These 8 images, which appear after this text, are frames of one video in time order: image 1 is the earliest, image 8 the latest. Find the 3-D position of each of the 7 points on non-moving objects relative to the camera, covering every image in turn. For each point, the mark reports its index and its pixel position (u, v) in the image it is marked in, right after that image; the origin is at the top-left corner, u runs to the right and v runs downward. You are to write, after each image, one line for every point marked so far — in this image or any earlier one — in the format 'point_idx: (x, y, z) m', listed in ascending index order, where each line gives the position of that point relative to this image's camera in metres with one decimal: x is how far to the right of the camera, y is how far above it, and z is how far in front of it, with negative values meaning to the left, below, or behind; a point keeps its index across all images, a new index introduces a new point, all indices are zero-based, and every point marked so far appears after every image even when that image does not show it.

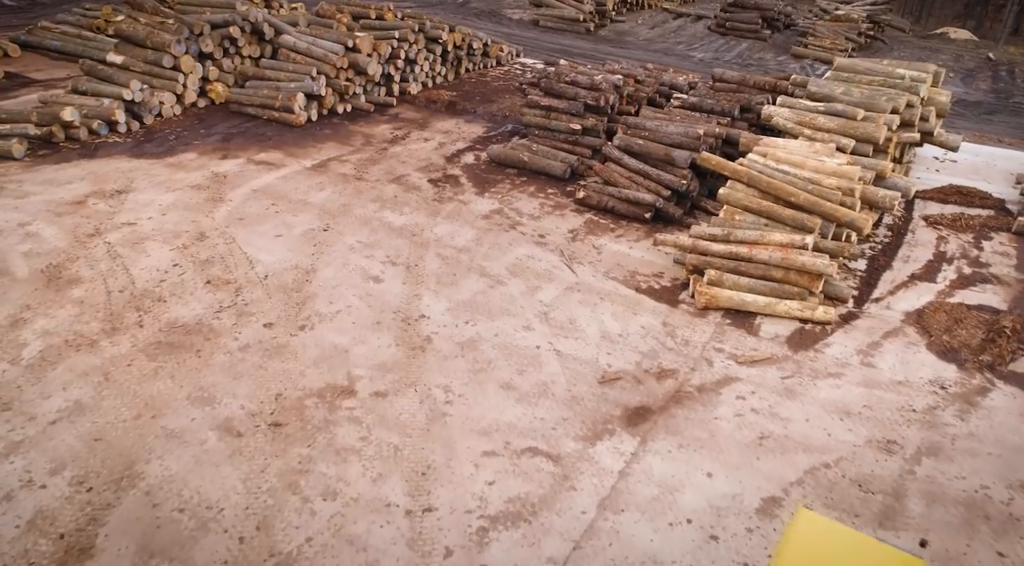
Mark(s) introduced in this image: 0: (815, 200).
0: (+4.2, +1.2, +11.0) m
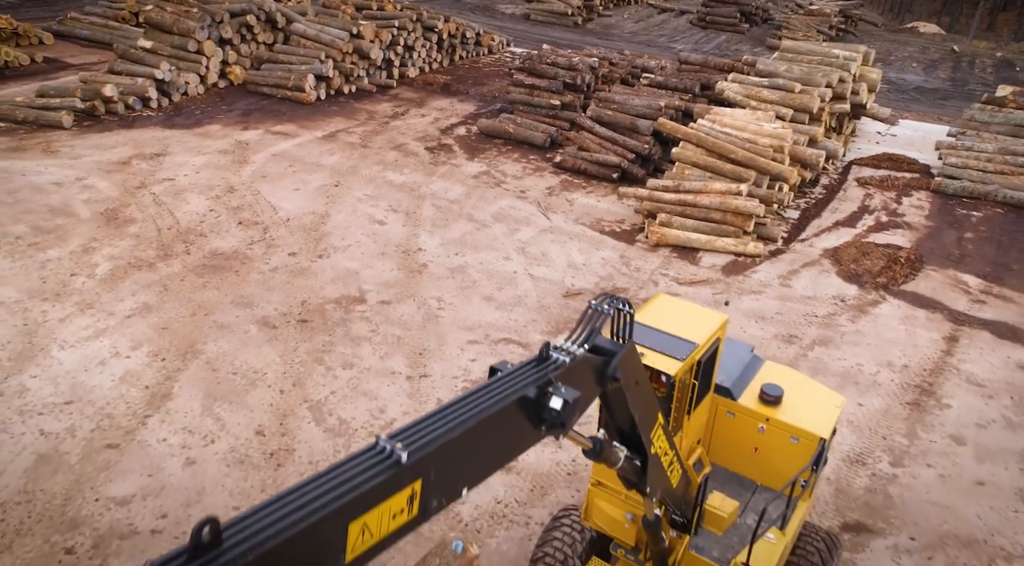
0: (+4.0, +2.1, +13.1) m
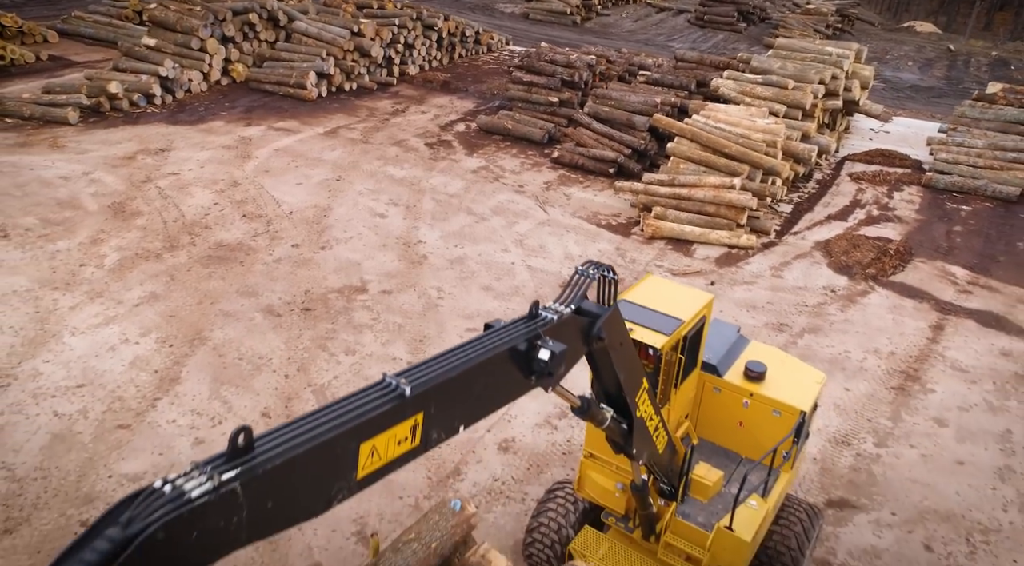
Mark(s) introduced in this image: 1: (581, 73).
0: (+3.9, +2.2, +13.4) m
1: (+1.5, +4.6, +17.3) m
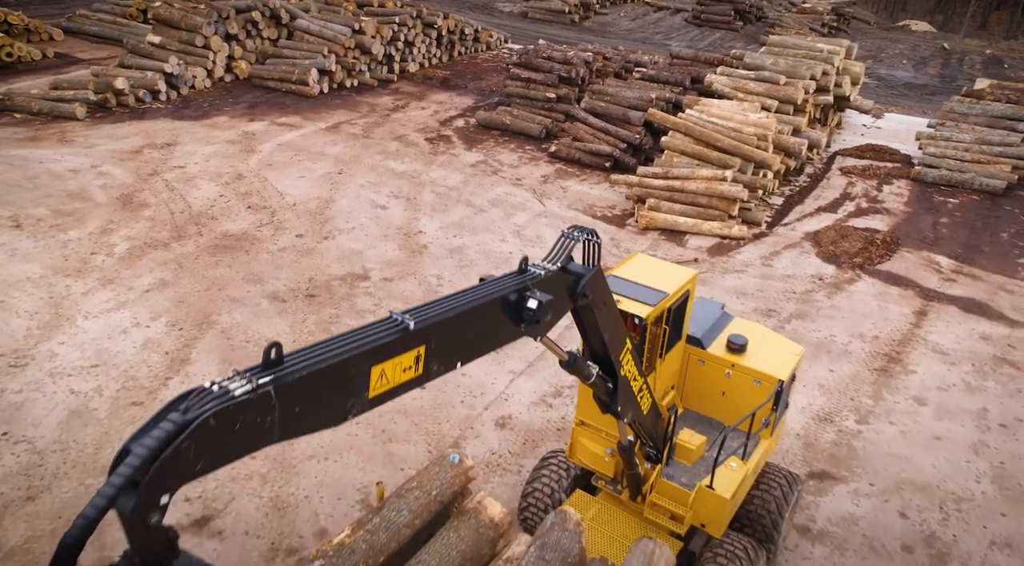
0: (+3.9, +2.4, +13.7) m
1: (+1.5, +4.8, +17.7) m
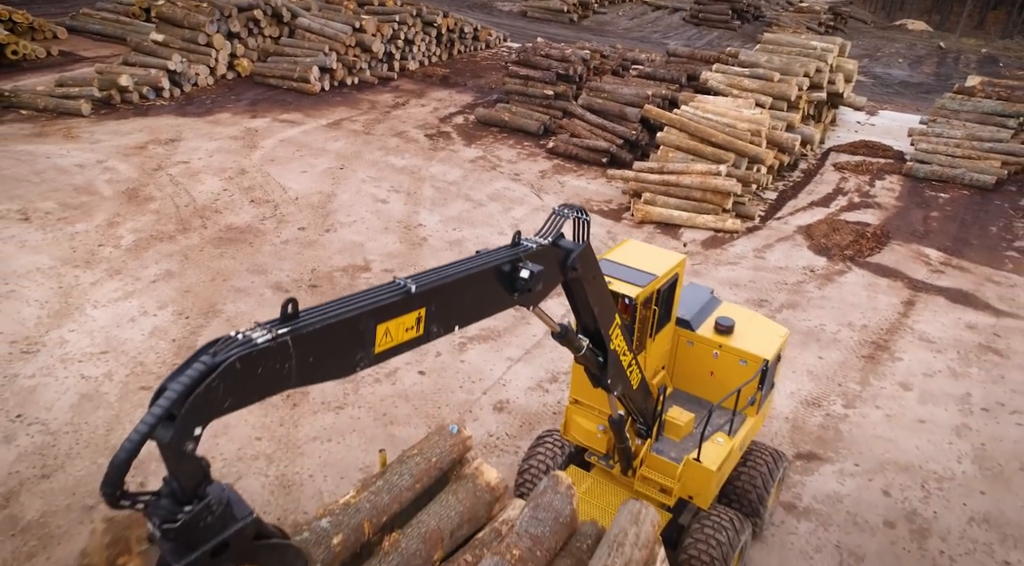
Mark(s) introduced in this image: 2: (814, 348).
0: (+3.9, +2.5, +14.0) m
1: (+1.4, +4.9, +17.9) m
2: (+3.7, -0.8, +9.7) m
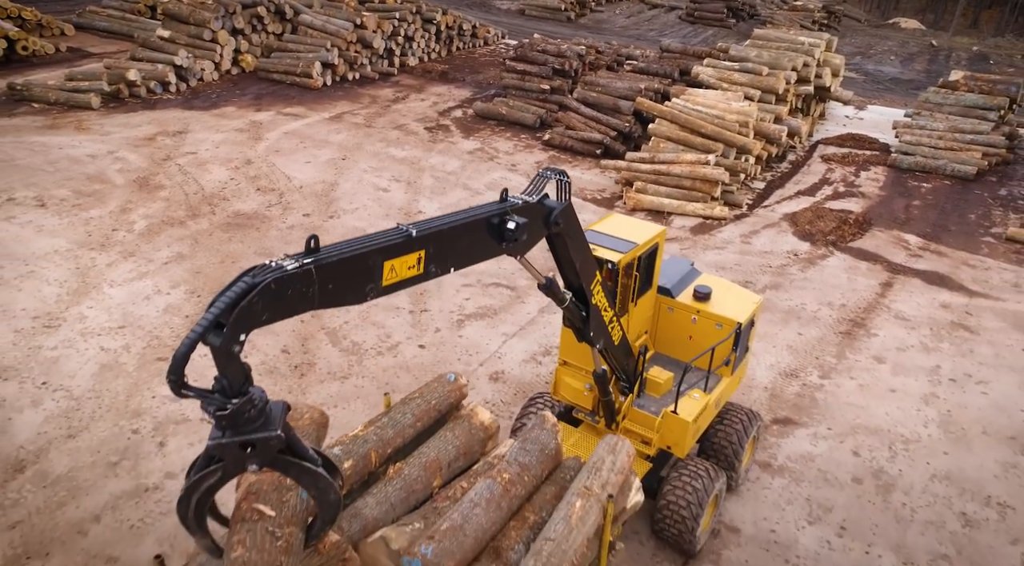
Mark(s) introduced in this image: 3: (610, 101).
0: (+3.8, +2.8, +14.5) m
1: (+1.4, +5.2, +18.4) m
2: (+3.6, -0.5, +10.2) m
3: (+2.1, +3.9, +16.8) m
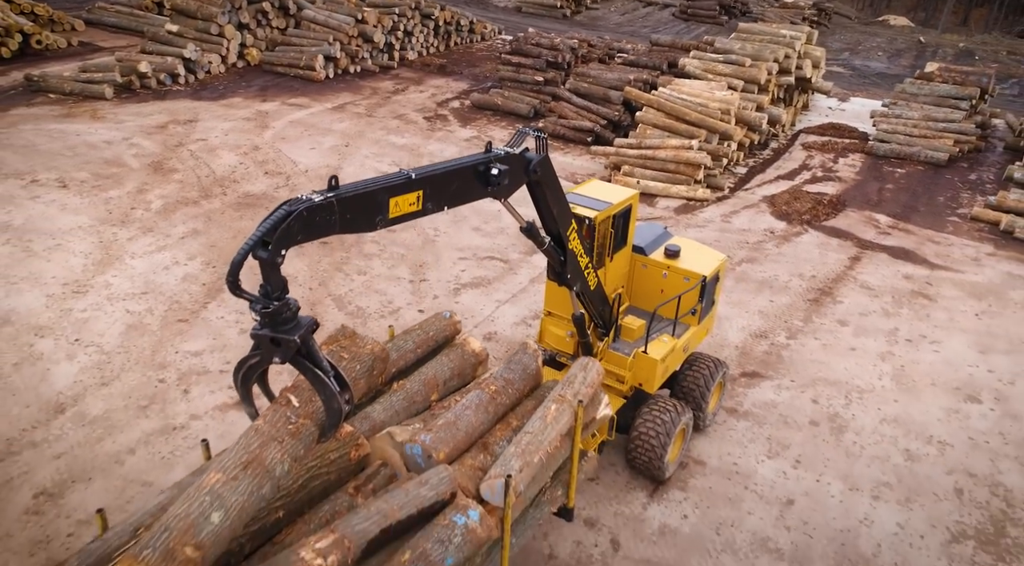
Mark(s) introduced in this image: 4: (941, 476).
0: (+3.7, +3.2, +15.3) m
1: (+1.3, +5.6, +19.2) m
2: (+3.5, -0.1, +11.0) m
3: (+2.0, +4.3, +17.6) m
4: (+4.1, -1.8, +7.5) m
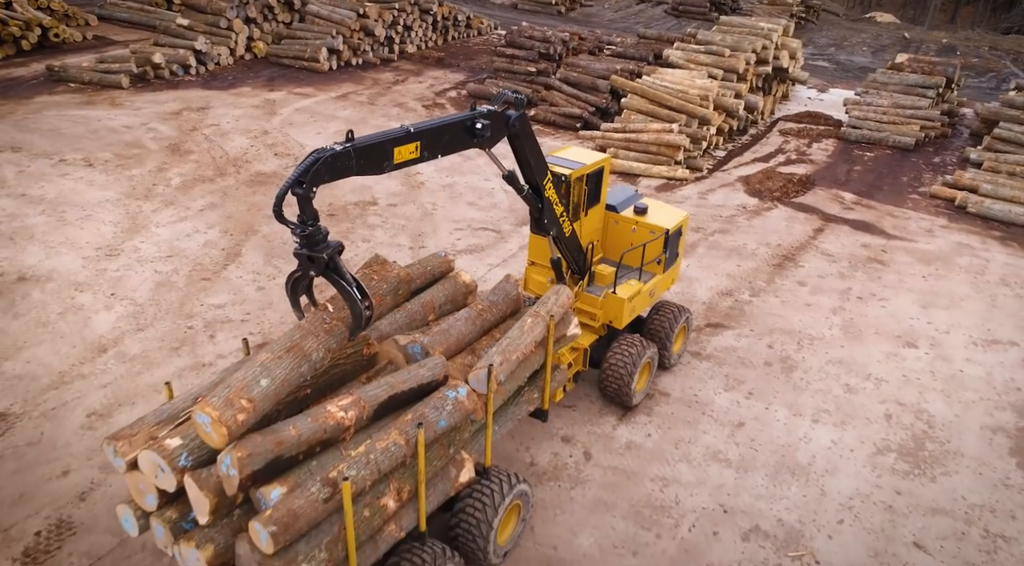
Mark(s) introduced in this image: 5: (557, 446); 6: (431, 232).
0: (+3.5, +3.7, +16.4) m
1: (+1.1, +6.1, +20.3) m
2: (+3.4, +0.4, +12.1) m
3: (+1.8, +4.8, +18.7) m
4: (+3.9, -1.3, +8.6) m
5: (+0.4, -1.6, +7.7) m
6: (-1.3, +0.8, +12.6) m
